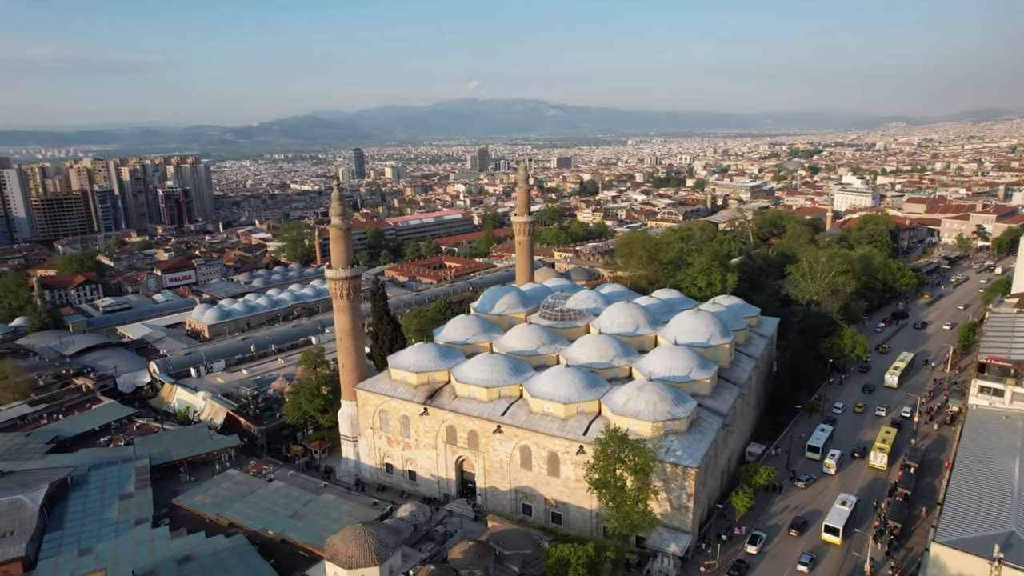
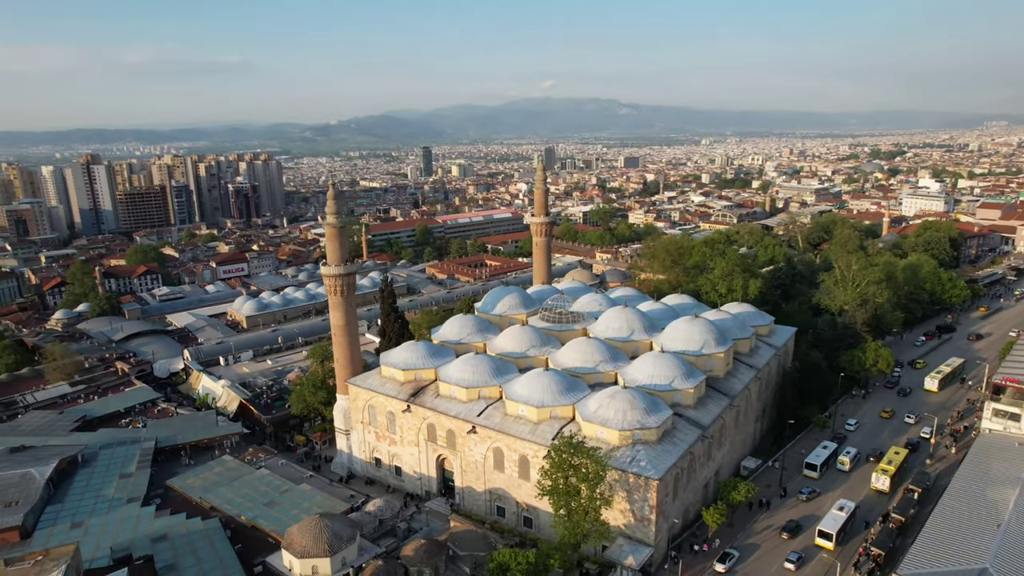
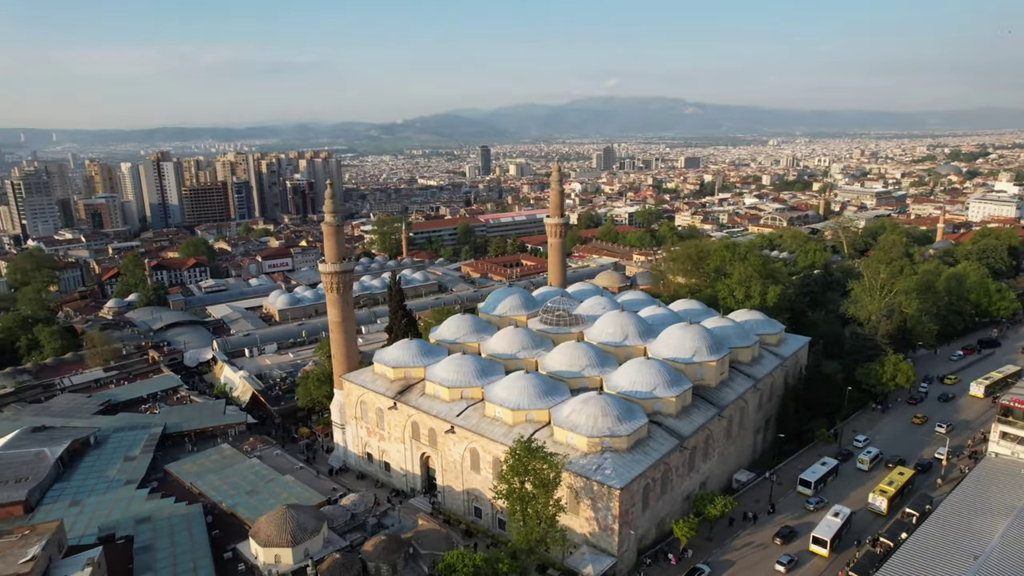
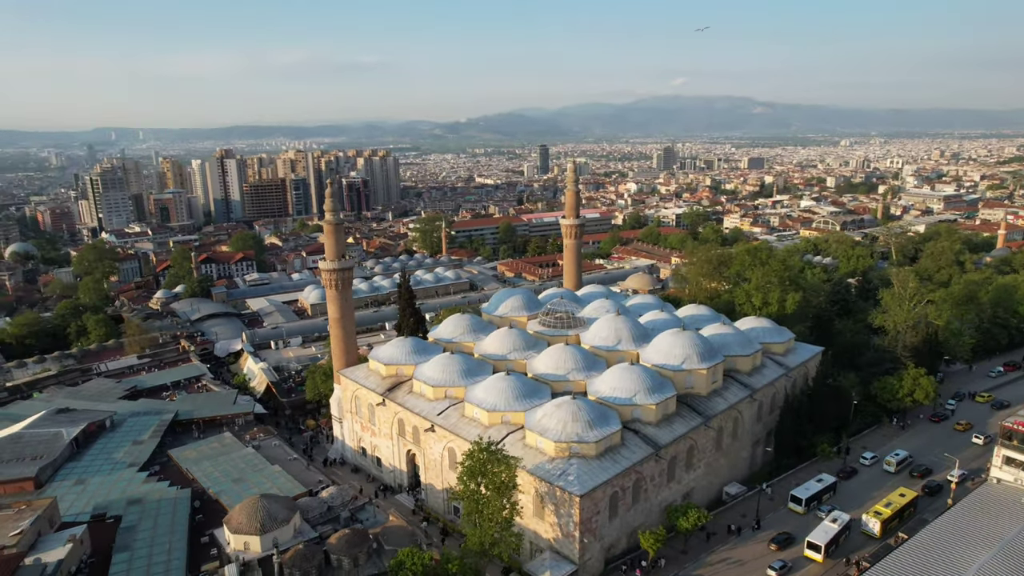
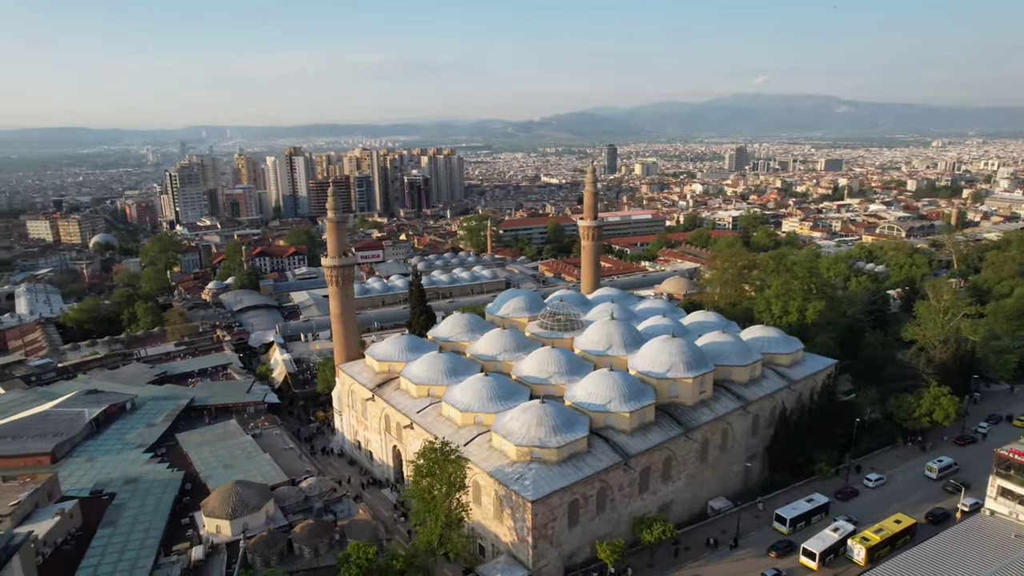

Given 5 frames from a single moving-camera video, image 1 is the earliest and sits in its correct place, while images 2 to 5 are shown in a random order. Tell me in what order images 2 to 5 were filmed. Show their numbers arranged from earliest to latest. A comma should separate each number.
2, 3, 4, 5
